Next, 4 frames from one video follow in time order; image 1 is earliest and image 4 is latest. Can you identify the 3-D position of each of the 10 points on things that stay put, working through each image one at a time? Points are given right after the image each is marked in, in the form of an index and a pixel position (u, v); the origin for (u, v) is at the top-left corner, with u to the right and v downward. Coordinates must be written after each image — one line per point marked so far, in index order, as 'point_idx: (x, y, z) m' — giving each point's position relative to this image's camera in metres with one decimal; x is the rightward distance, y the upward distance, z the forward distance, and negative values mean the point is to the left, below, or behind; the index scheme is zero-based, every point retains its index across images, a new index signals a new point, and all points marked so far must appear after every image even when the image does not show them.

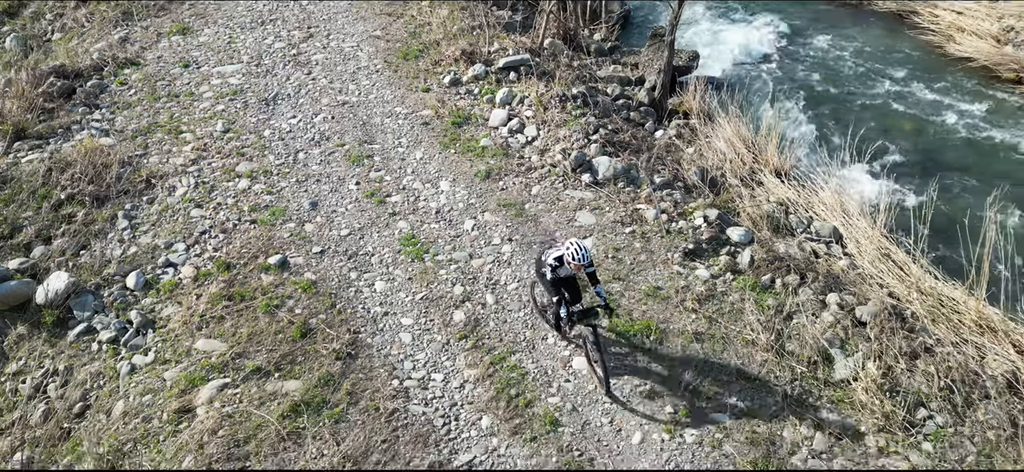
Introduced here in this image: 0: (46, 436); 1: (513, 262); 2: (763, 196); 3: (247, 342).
0: (-3.5, -1.5, +5.6) m
1: (0.0, -0.2, +6.7) m
2: (+2.9, +0.7, +8.0) m
3: (-2.1, -0.8, +5.9) m
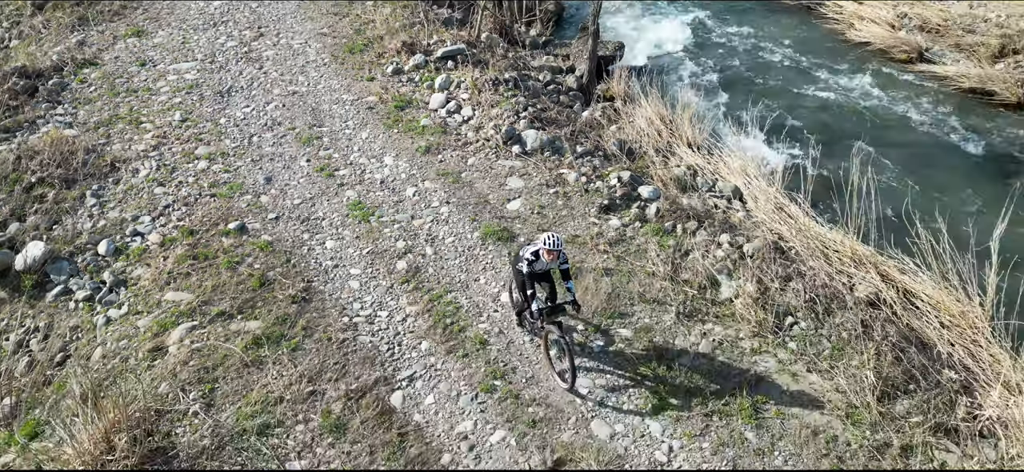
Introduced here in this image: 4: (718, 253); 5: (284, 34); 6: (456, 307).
0: (-4.1, -1.2, +6.2) m
1: (-0.7, +0.2, +7.6) m
2: (+2.1, +1.2, +9.0) m
3: (-2.7, -0.5, +6.7) m
4: (+2.0, -0.1, +7.0) m
5: (-3.7, +3.3, +12.0) m
6: (-0.5, -0.6, +6.5) m
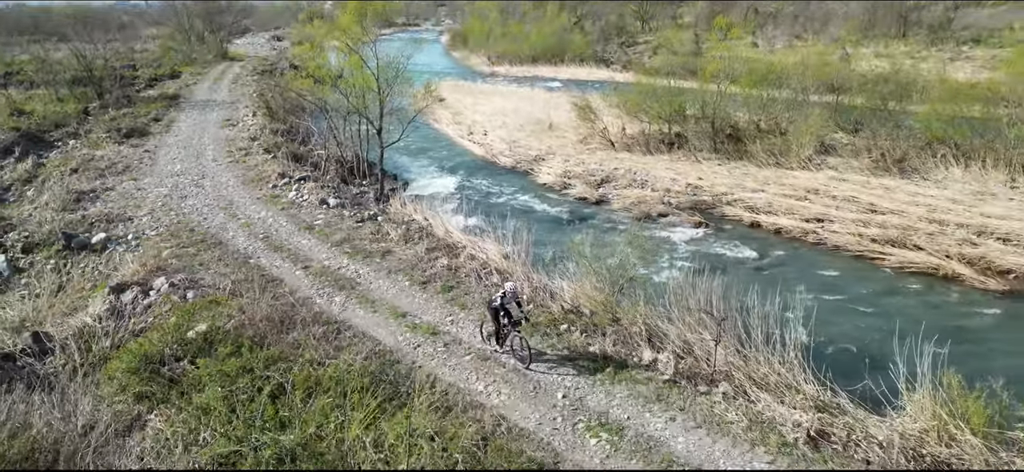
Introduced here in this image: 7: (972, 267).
0: (-8.6, -0.7, +15.5) m
1: (-5.4, +0.3, +17.6) m
2: (-2.8, +0.8, +19.5) m
3: (-7.3, -0.1, +16.3) m
4: (-2.7, +0.2, +17.2) m
5: (-9.0, +1.8, +22.4) m
6: (-5.1, -0.2, +16.3) m
7: (+9.6, -0.6, +15.3) m
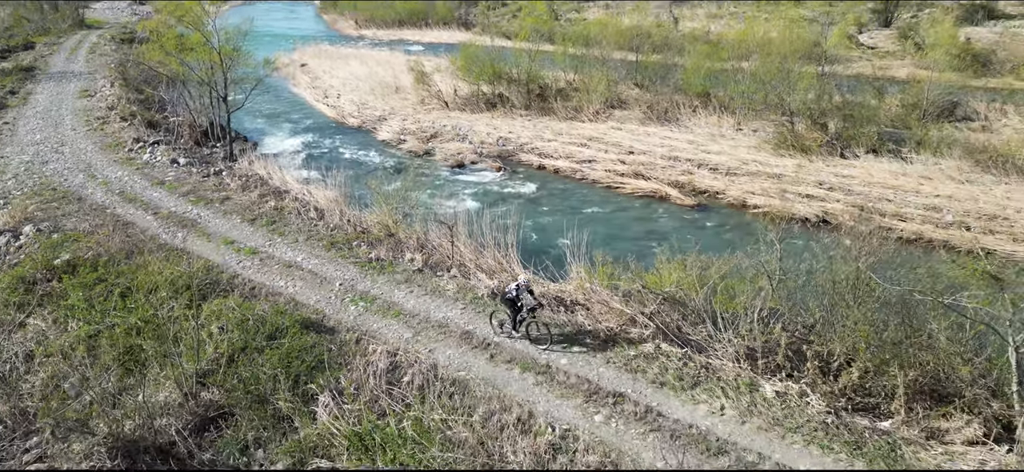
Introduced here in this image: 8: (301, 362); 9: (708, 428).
0: (-13.3, +0.3, +18.2) m
1: (-10.4, +1.5, +20.6) m
2: (-8.2, +2.3, +22.9) m
3: (-12.2, +1.0, +19.1) m
4: (-7.7, +1.6, +20.6) m
5: (-14.7, +3.1, +24.9) m
6: (-9.9, +1.1, +19.4) m
7: (+4.7, +1.3, +20.5) m
8: (-3.1, -1.8, +10.7) m
9: (+2.4, -2.3, +9.0) m
